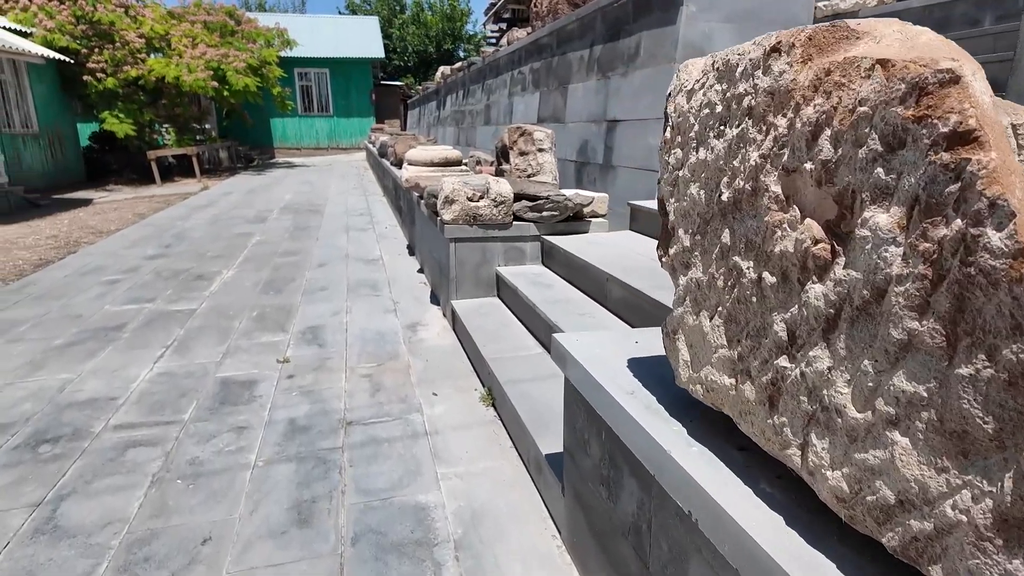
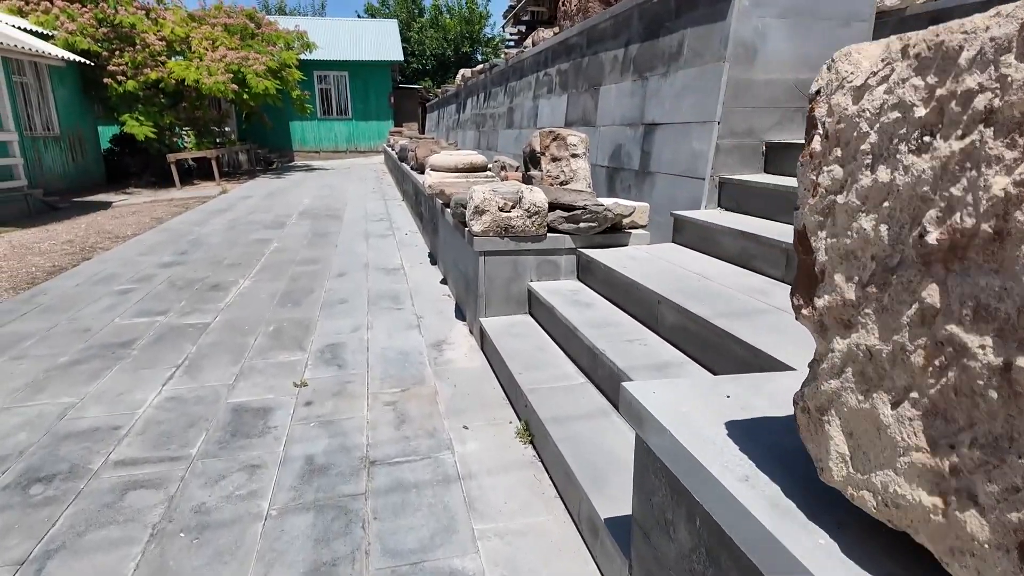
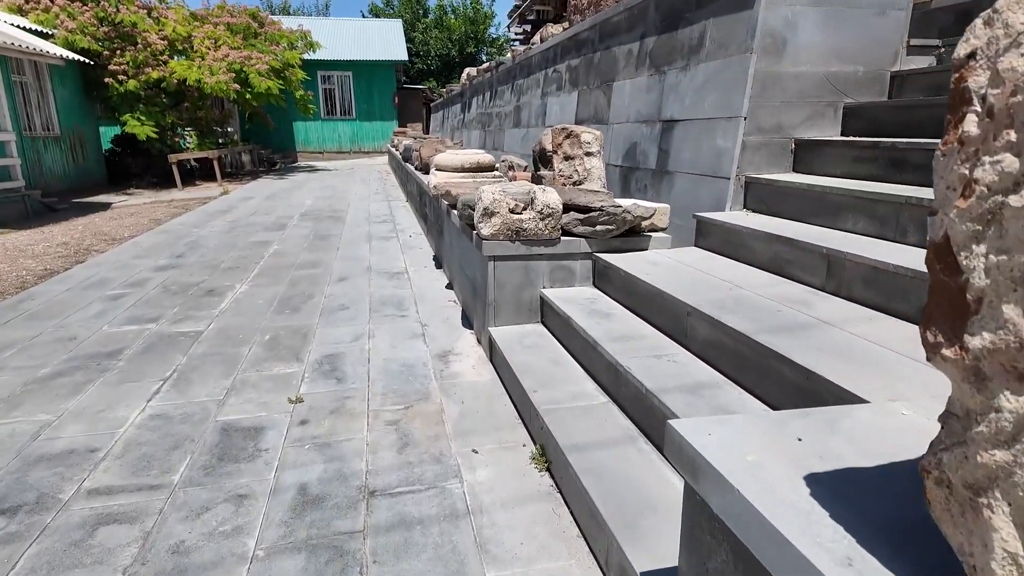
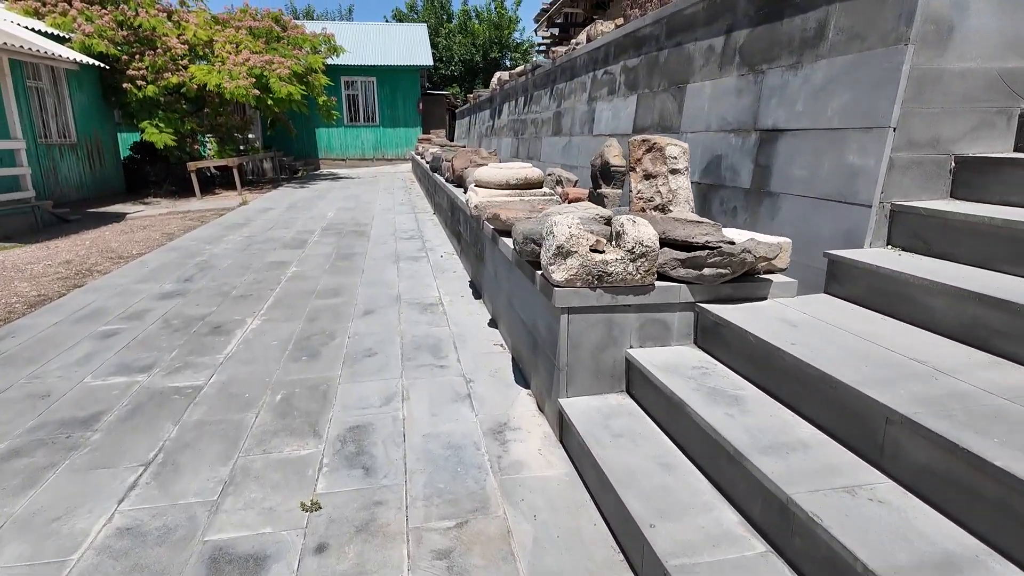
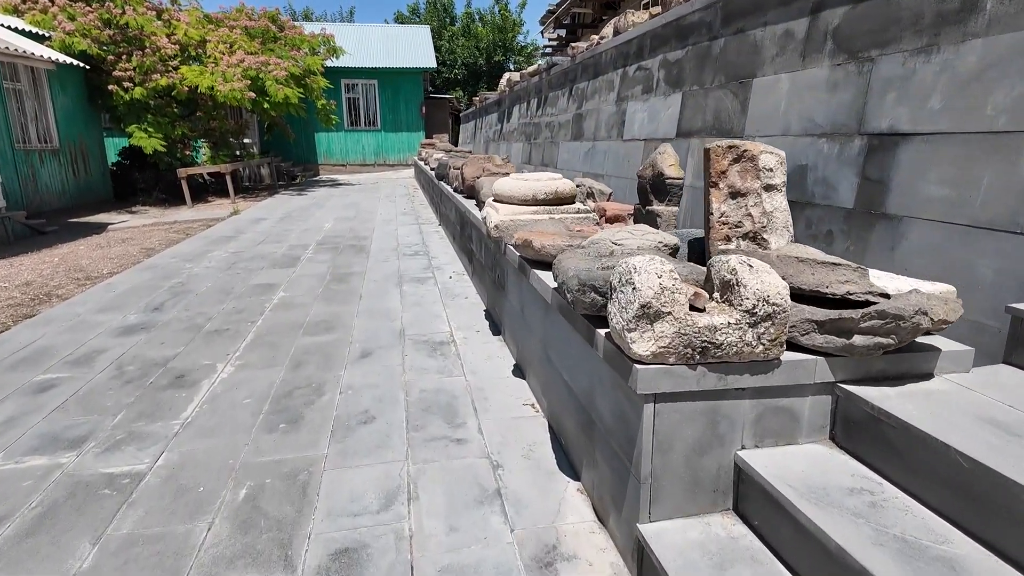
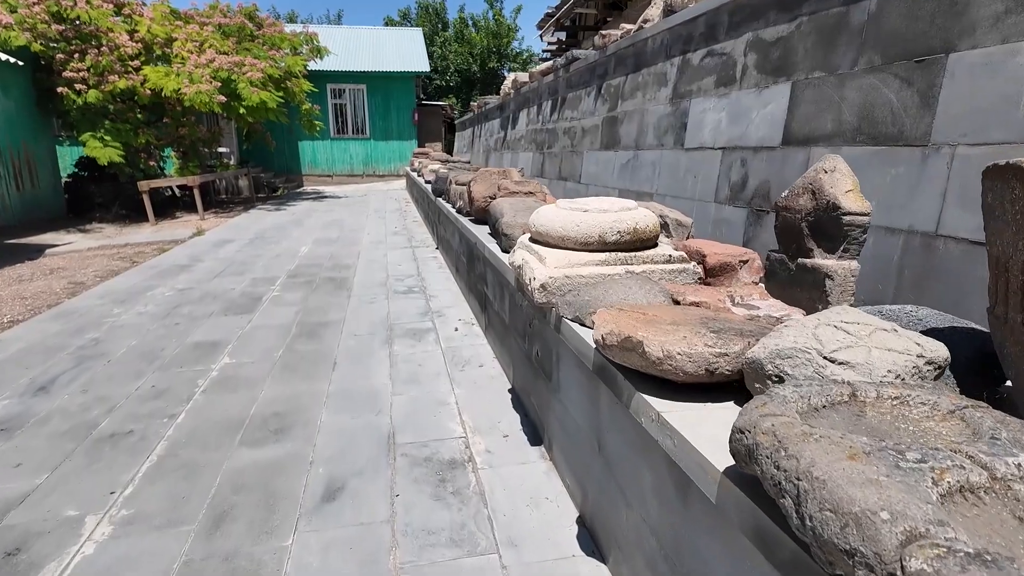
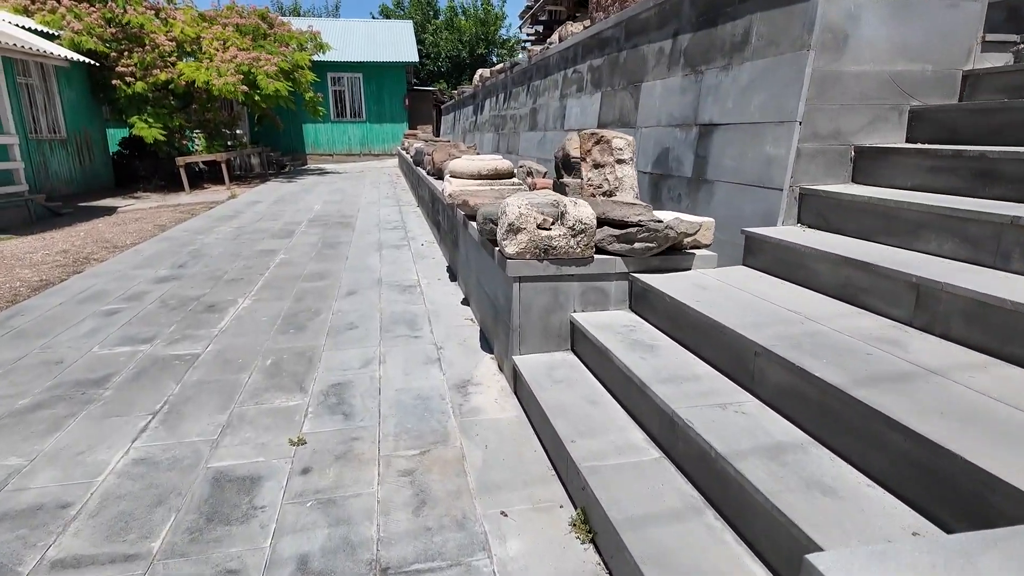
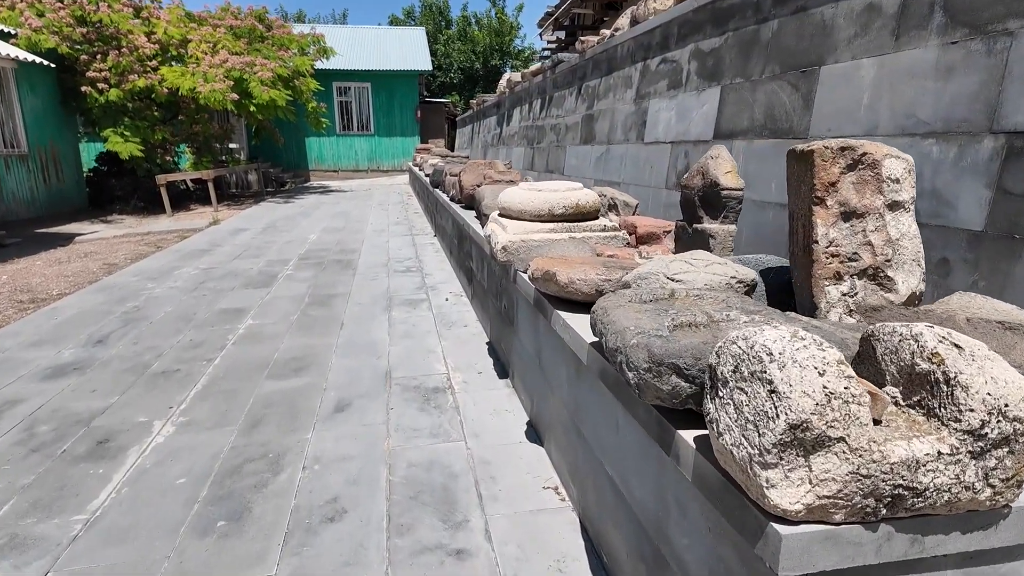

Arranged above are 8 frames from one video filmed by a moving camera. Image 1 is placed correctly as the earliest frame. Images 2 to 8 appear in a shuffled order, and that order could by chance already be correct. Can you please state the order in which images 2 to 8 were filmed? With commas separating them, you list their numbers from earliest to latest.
2, 3, 7, 4, 5, 8, 6
